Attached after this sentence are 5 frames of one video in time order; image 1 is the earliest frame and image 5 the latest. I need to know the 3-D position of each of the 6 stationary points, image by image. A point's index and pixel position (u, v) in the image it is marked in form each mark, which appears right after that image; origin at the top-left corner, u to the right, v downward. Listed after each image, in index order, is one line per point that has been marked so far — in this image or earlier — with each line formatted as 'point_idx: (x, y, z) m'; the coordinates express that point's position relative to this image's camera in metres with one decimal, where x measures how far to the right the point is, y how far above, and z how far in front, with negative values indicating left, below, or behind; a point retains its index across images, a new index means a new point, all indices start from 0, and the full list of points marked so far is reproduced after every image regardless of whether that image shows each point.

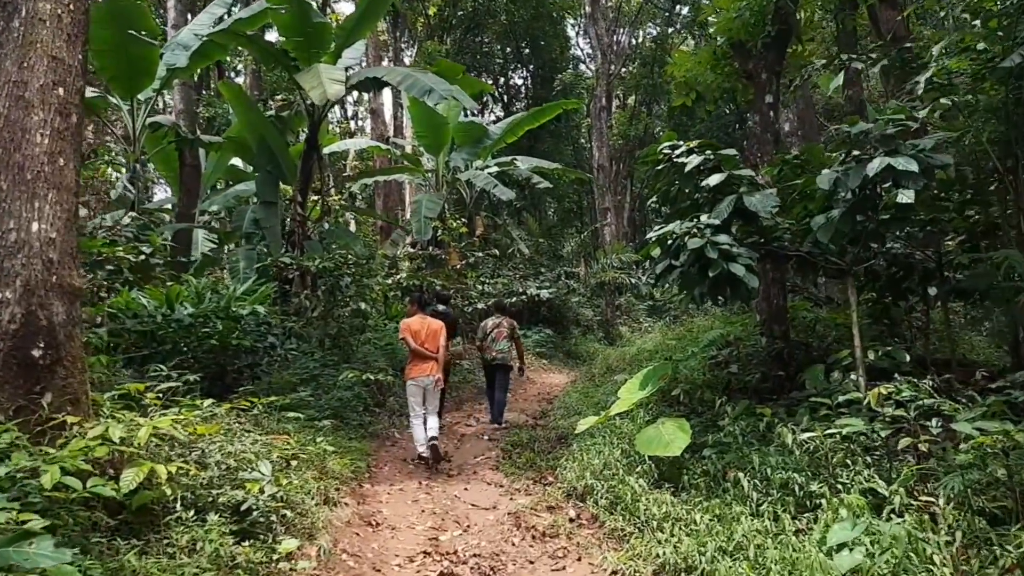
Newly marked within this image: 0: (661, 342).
0: (+1.6, -0.6, +9.4) m
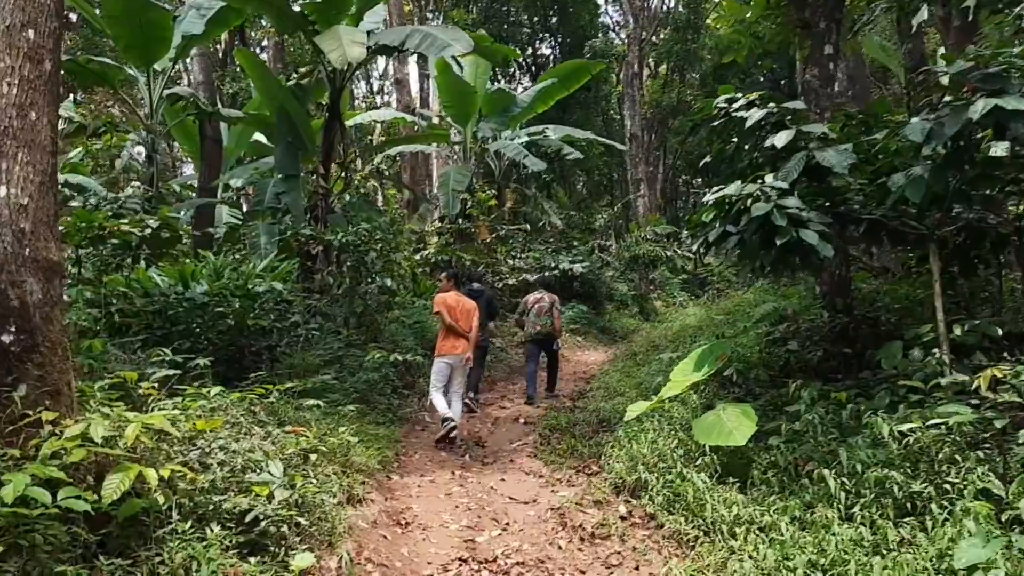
0: (+2.0, -0.3, +8.9) m
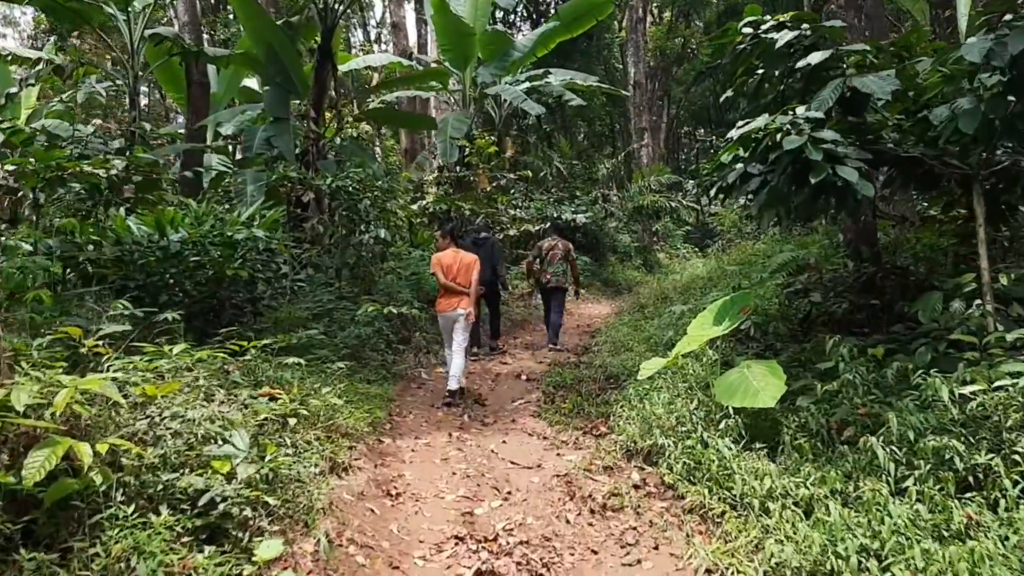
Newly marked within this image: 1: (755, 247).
0: (+2.0, +0.2, +8.5) m
1: (+2.5, +0.4, +8.6) m
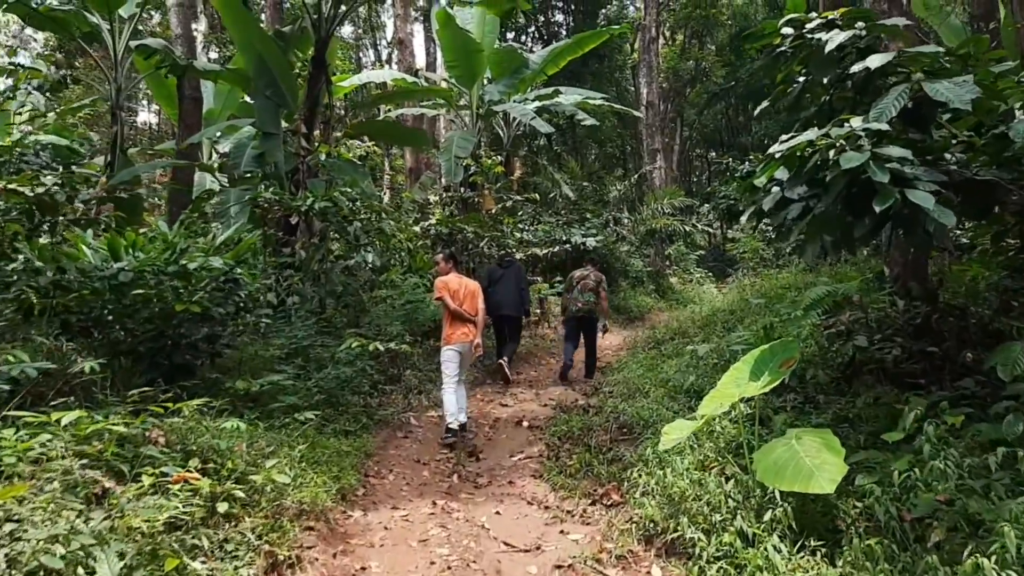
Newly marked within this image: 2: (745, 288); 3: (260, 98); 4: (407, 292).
0: (+2.0, -0.1, +7.8) m
1: (+2.5, +0.1, +8.0) m
2: (+2.3, 0.0, +8.4) m
3: (-2.3, +1.8, +7.8) m
4: (-1.0, 0.0, +7.8) m
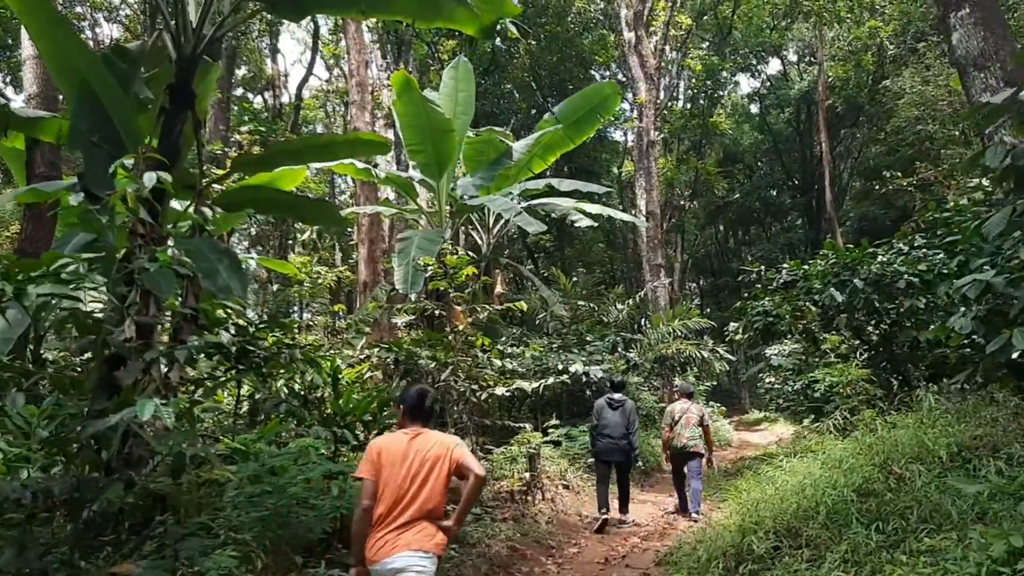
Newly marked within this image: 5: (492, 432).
0: (+1.9, -1.0, +4.7) m
1: (+2.4, -0.8, +4.9) m
2: (+2.2, -1.0, +5.3) m
3: (-2.5, +0.8, +4.9) m
4: (-1.1, -0.9, +4.6) m
5: (-0.2, -1.4, +8.0) m
